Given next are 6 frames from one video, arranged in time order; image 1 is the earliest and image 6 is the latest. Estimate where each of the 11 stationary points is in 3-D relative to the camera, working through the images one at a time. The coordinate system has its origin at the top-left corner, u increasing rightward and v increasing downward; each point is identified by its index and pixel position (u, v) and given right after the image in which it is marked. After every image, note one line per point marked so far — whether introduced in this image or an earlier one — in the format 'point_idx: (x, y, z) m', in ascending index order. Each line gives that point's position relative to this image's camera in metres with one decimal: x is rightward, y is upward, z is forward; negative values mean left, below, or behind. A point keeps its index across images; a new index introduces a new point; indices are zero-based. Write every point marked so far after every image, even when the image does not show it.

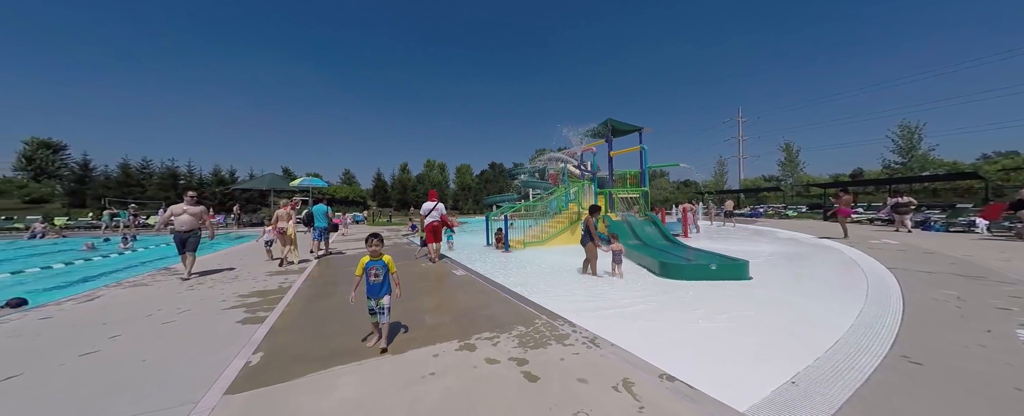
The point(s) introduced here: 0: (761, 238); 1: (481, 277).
0: (+10.1, -1.3, +11.9) m
1: (-0.6, -1.3, +5.5) m
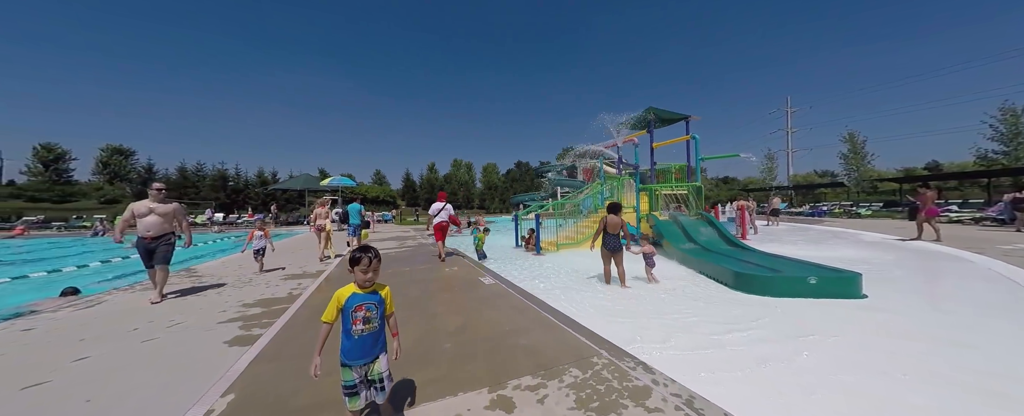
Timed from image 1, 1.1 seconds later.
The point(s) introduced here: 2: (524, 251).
0: (+11.2, -1.2, +10.1) m
1: (0.0, -1.3, +4.6) m
2: (+0.4, -1.5, +9.8) m
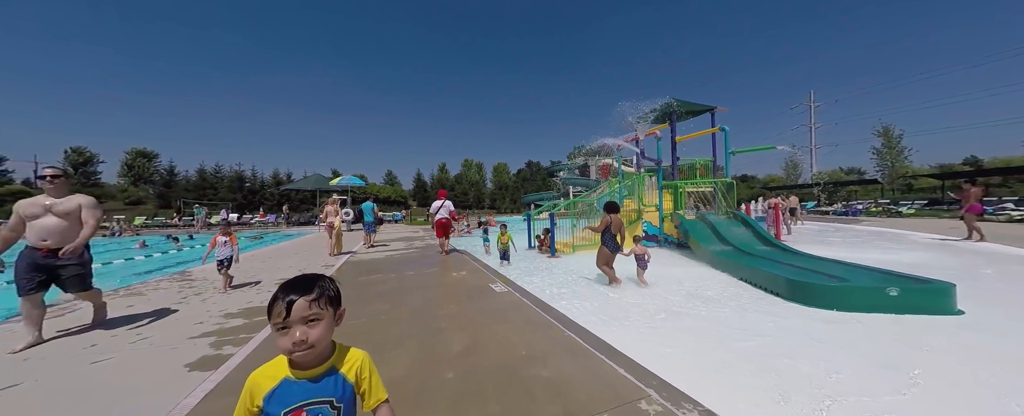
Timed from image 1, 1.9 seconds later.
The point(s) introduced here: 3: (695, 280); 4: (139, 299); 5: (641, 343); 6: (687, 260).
0: (+11.6, -1.1, +9.1) m
1: (+0.2, -1.2, +4.0) m
2: (+0.8, -1.4, +9.2) m
3: (+3.5, -1.4, +5.6) m
4: (-5.5, -1.3, +4.4) m
5: (+1.2, -1.3, +2.8) m
6: (+4.3, -1.3, +7.2) m
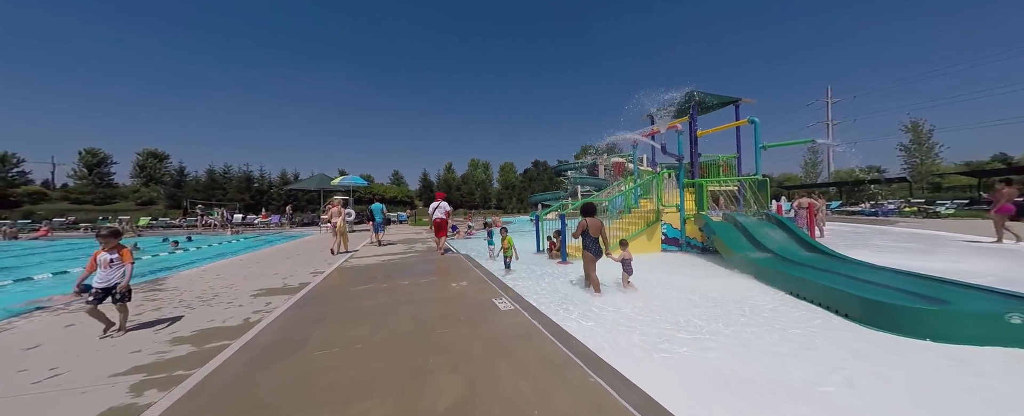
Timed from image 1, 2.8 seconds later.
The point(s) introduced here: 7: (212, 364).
0: (+11.8, -1.1, +8.1) m
1: (+0.3, -1.3, +3.3) m
2: (+1.0, -1.4, +8.5) m
3: (+3.6, -1.4, +4.8) m
4: (-5.4, -1.4, +3.8) m
5: (+1.3, -1.3, +2.1) m
6: (+4.5, -1.4, +6.4) m
7: (-2.7, -1.4, +2.6) m
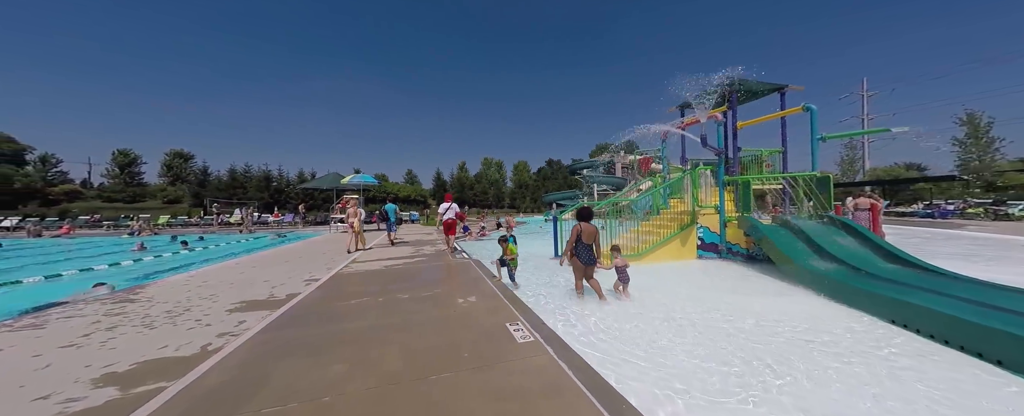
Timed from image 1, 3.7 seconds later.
0: (+12.1, -1.2, +6.7) m
1: (+0.5, -1.3, +2.5) m
2: (+1.4, -1.5, +7.6) m
3: (+3.8, -1.4, +3.8) m
4: (-5.2, -1.4, +3.2) m
5: (+1.4, -1.3, +1.2) m
6: (+4.8, -1.4, +5.4) m
7: (-2.5, -1.4, +1.9) m
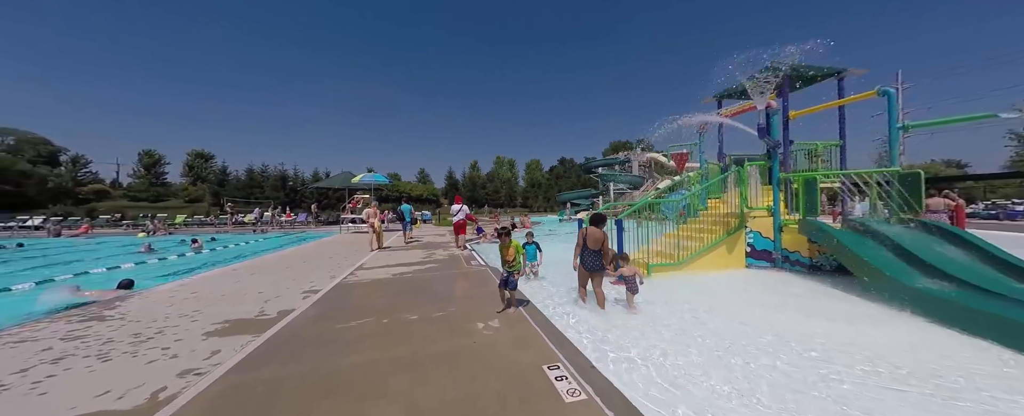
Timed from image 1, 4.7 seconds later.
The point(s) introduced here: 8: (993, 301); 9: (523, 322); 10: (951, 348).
0: (+12.6, -1.2, +5.5) m
1: (+0.8, -1.3, +1.7) m
2: (+1.9, -1.5, +6.8) m
3: (+4.2, -1.5, +2.9) m
4: (-4.9, -1.4, +2.6) m
5: (+1.7, -1.4, +0.4) m
6: (+5.2, -1.4, +4.4) m
7: (-2.2, -1.5, +1.2) m
8: (+5.7, -1.1, +3.5) m
9: (+0.1, -1.3, +3.5) m
10: (+4.4, -1.5, +3.0) m
